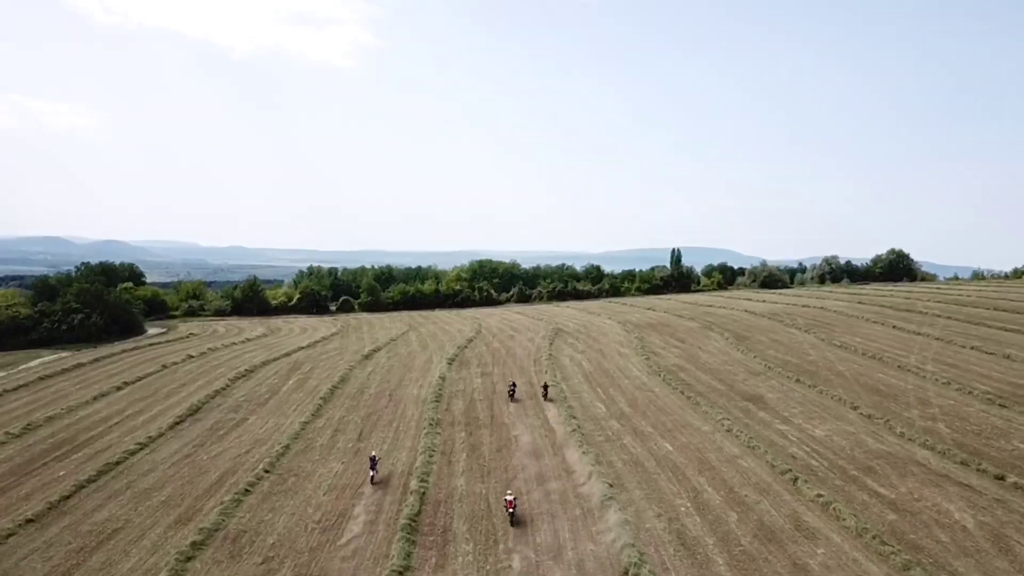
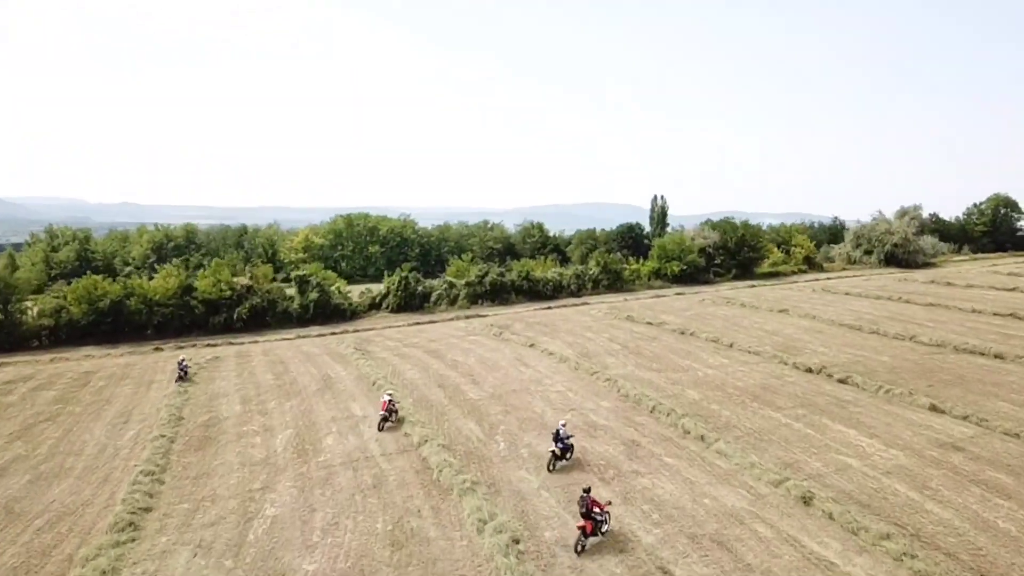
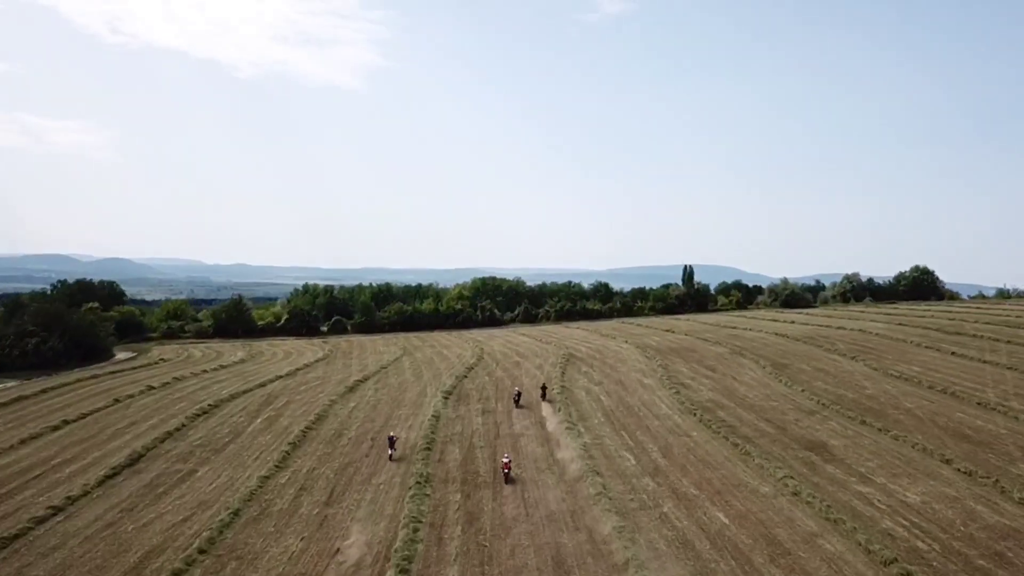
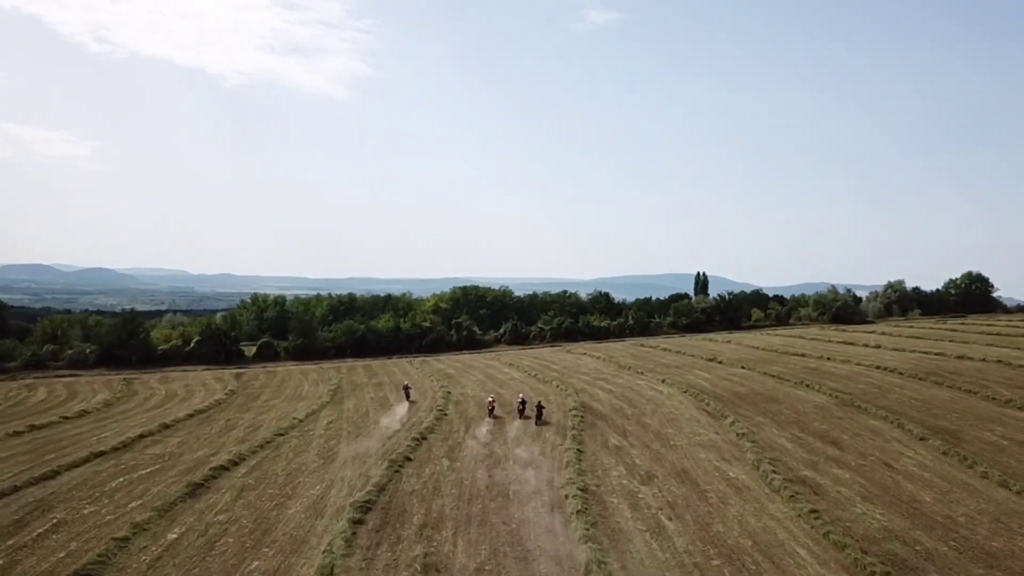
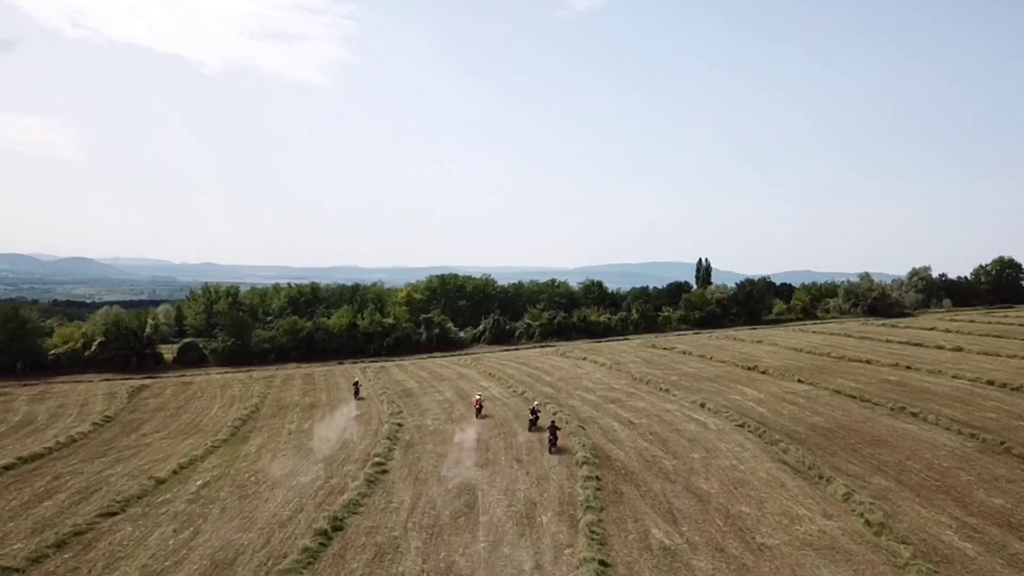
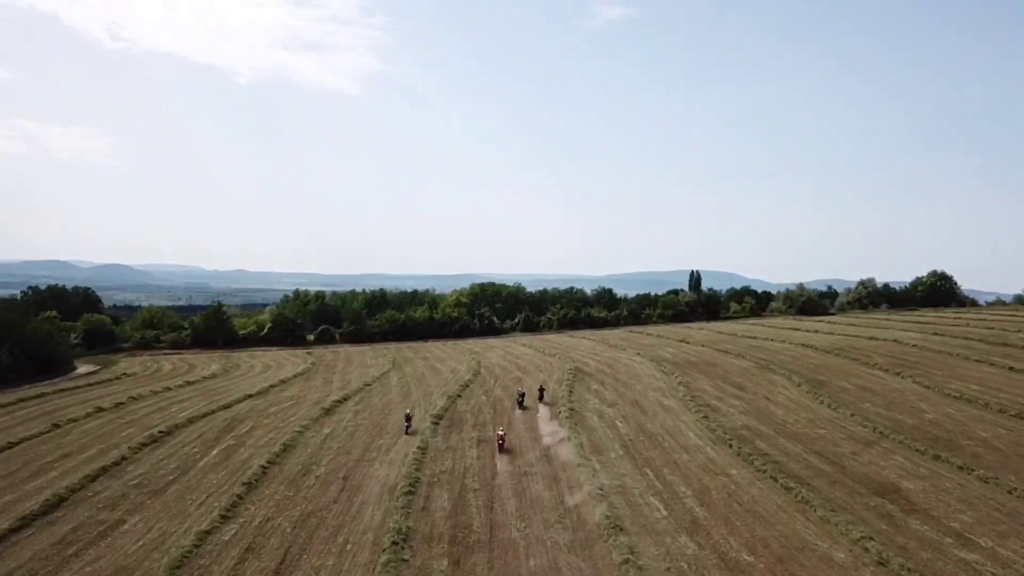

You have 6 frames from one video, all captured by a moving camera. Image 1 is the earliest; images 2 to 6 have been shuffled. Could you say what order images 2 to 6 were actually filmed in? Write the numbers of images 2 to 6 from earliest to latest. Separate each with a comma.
3, 6, 4, 5, 2
